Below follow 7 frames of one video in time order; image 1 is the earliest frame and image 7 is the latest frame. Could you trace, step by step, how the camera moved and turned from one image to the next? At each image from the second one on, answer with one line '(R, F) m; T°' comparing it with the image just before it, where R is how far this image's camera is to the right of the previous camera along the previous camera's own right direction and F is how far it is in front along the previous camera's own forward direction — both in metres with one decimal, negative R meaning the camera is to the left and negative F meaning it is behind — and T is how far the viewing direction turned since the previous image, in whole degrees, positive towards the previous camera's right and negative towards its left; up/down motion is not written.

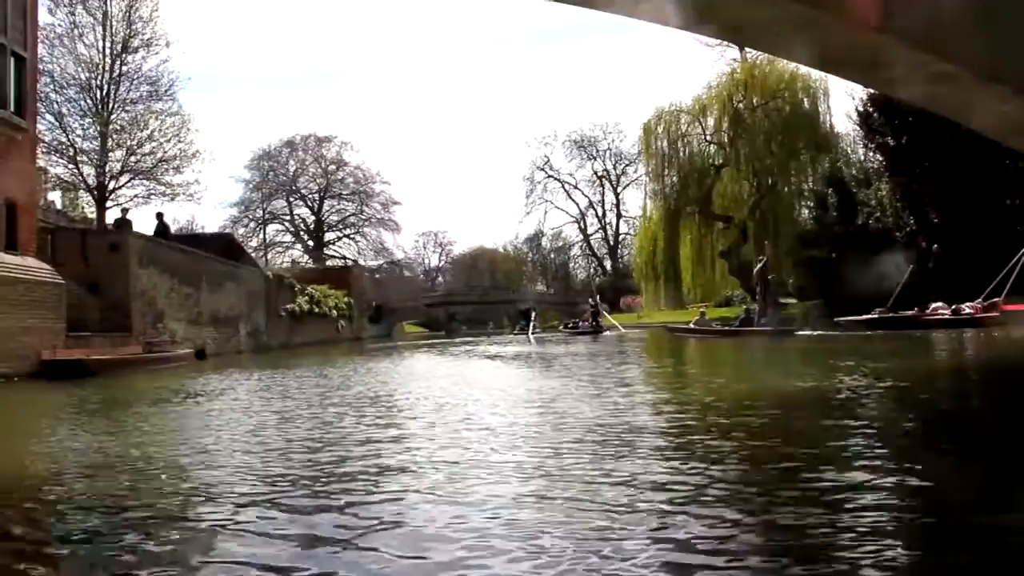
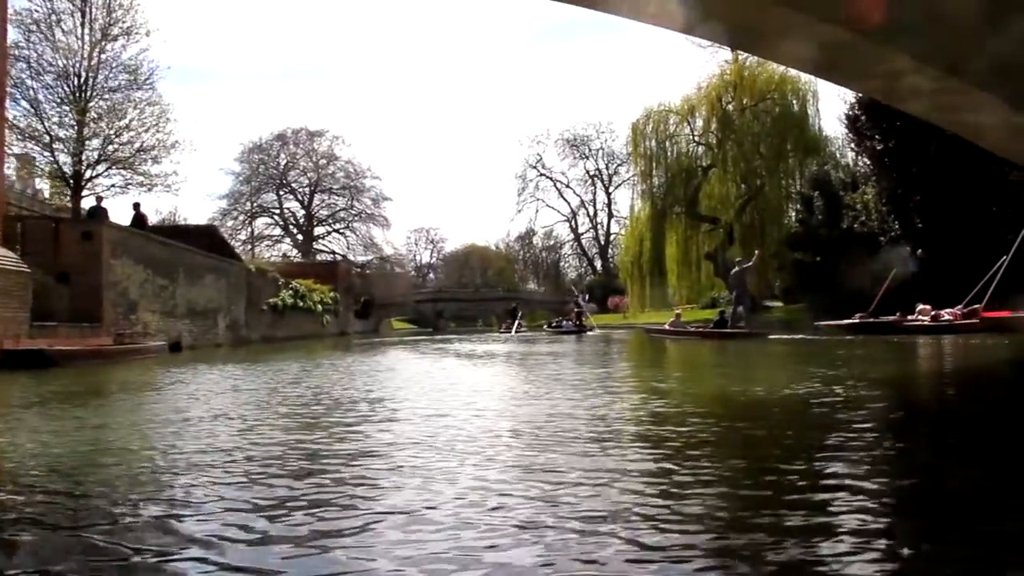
(+0.2, +0.1) m; 0°
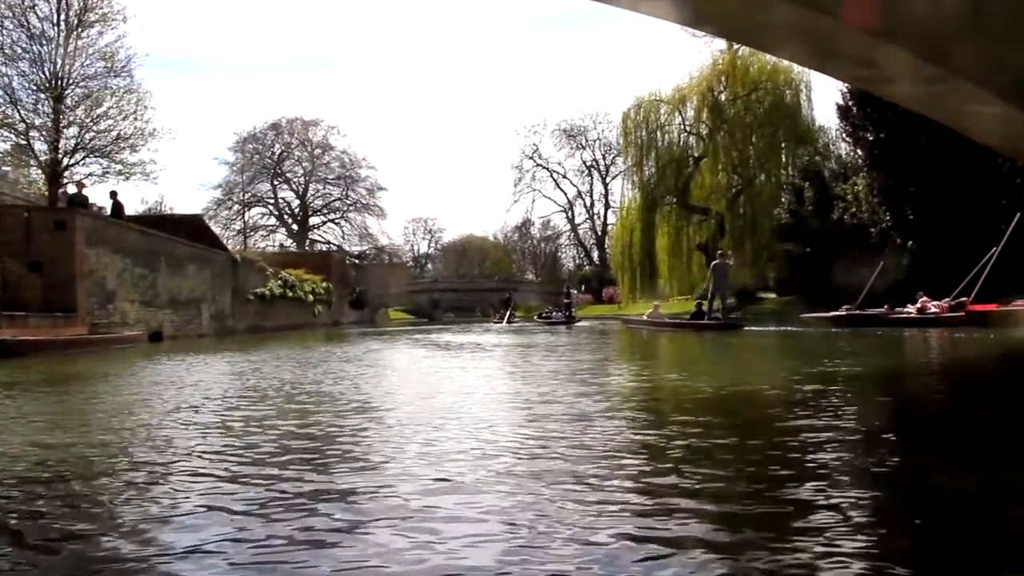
(+0.3, +0.2) m; 0°
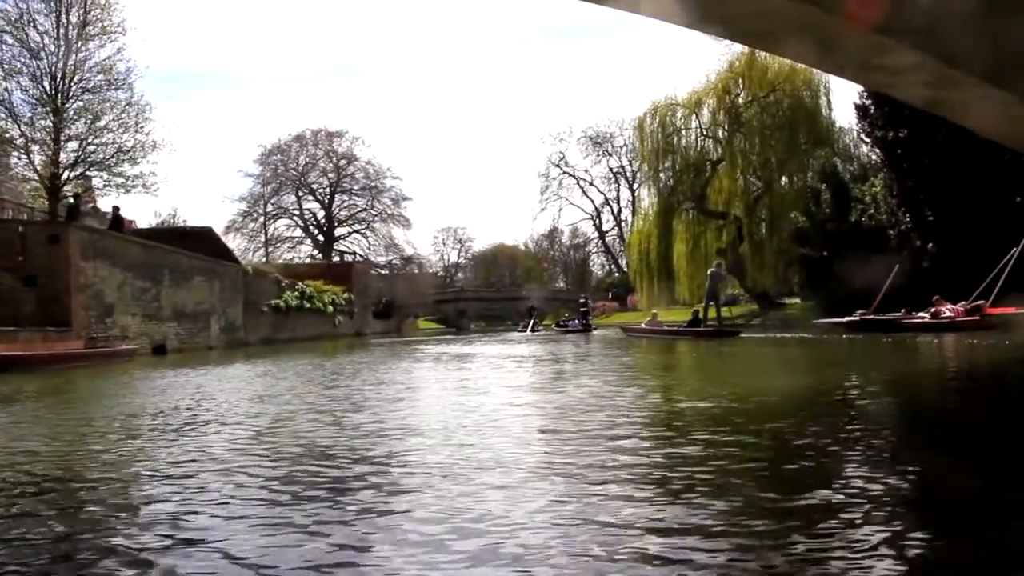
(+0.5, +0.3) m; -2°
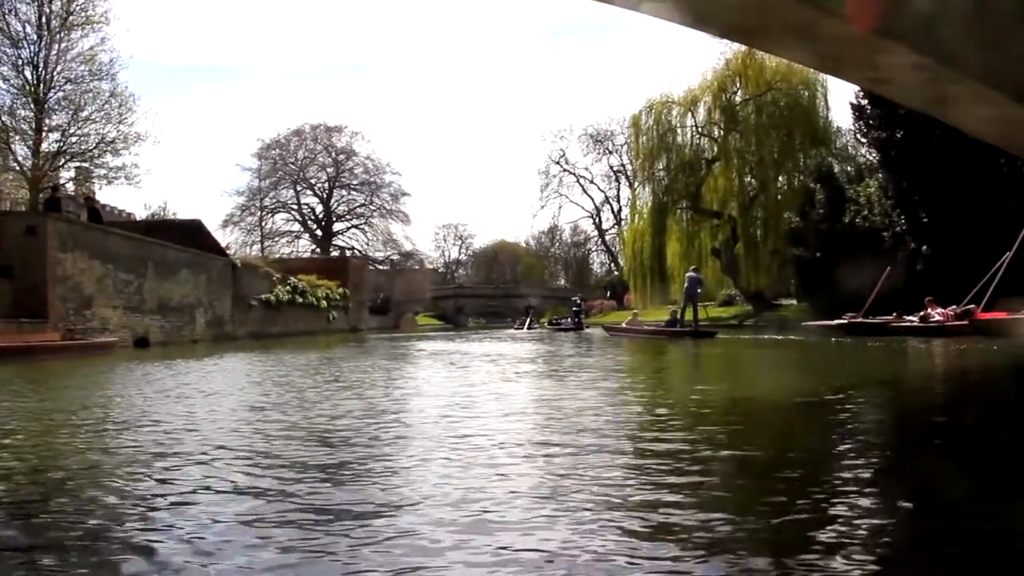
(+0.3, +0.2) m; 0°
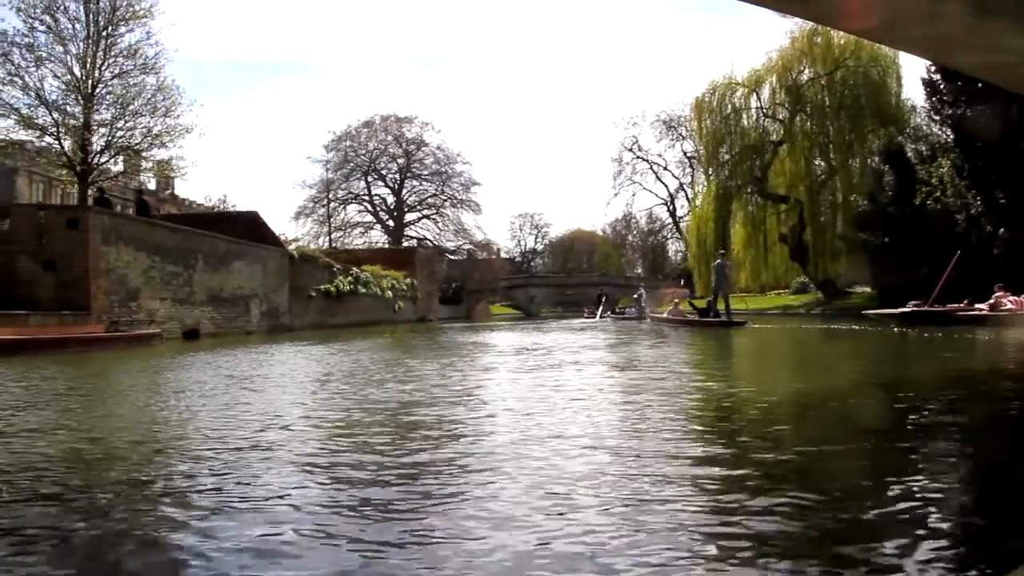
(+0.6, +0.4) m; -5°
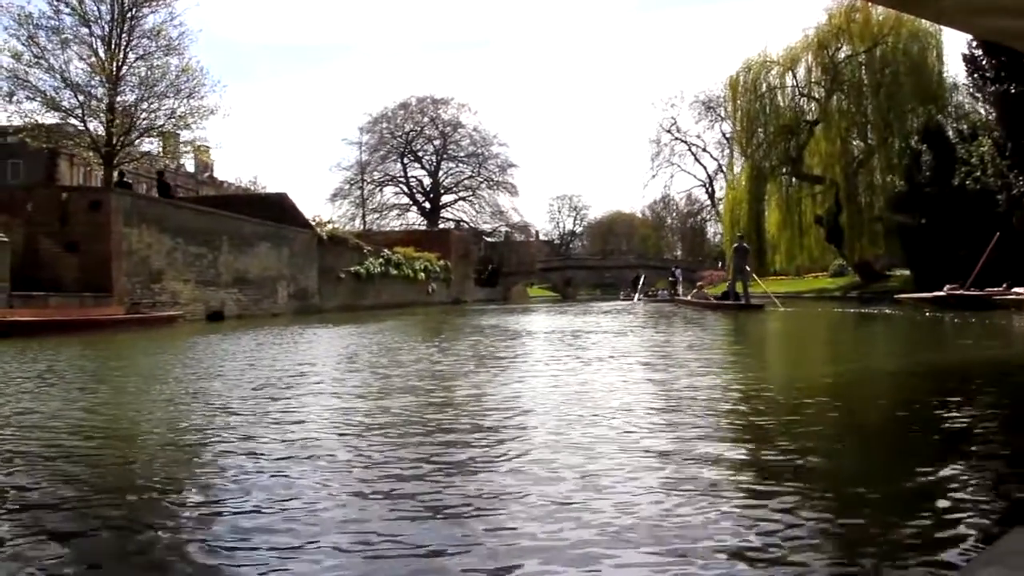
(+0.3, +0.2) m; -2°
